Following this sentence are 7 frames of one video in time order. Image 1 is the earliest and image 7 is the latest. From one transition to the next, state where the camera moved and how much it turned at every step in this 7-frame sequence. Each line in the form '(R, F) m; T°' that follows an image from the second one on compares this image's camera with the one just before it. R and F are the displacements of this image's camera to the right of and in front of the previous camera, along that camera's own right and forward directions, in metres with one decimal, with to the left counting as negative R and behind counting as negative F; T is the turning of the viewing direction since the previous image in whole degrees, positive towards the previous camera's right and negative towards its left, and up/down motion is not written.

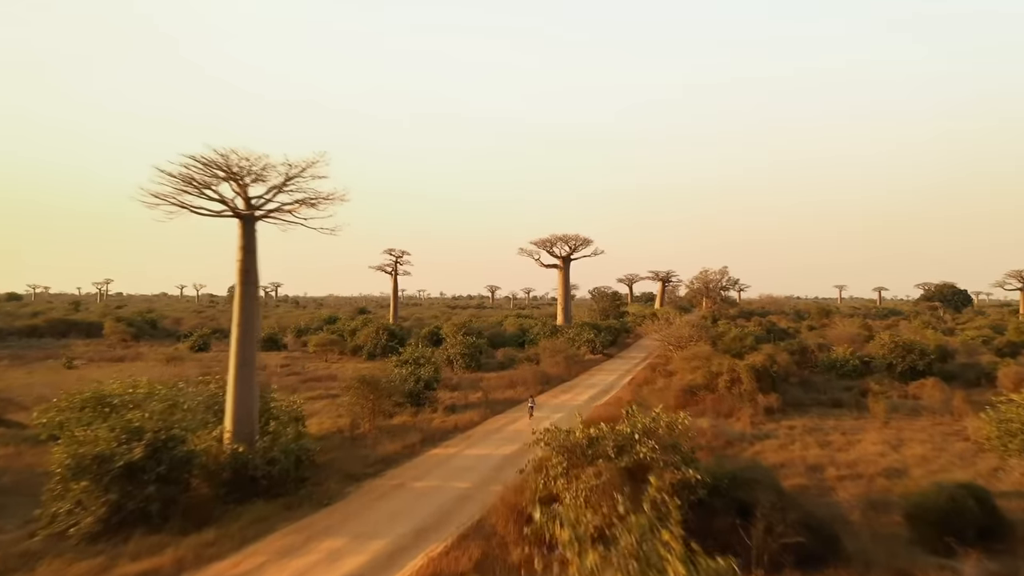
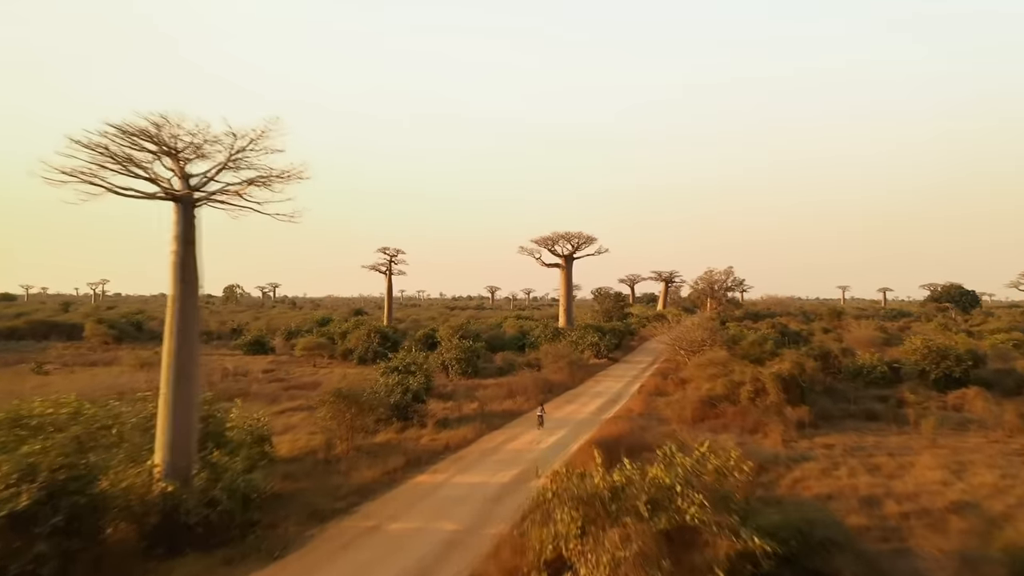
(0.0, +1.4) m; 0°
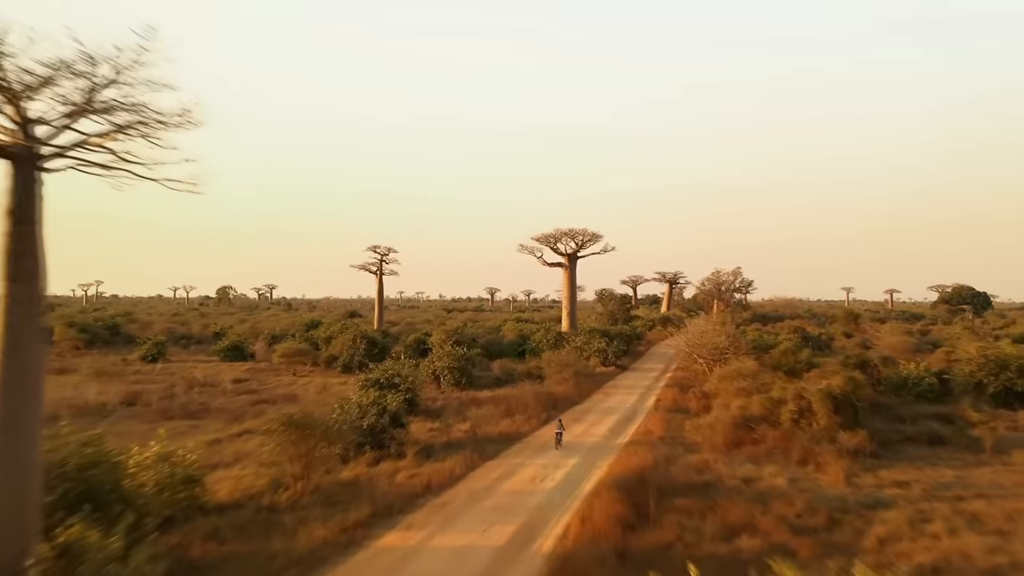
(0.0, +2.0) m; 0°
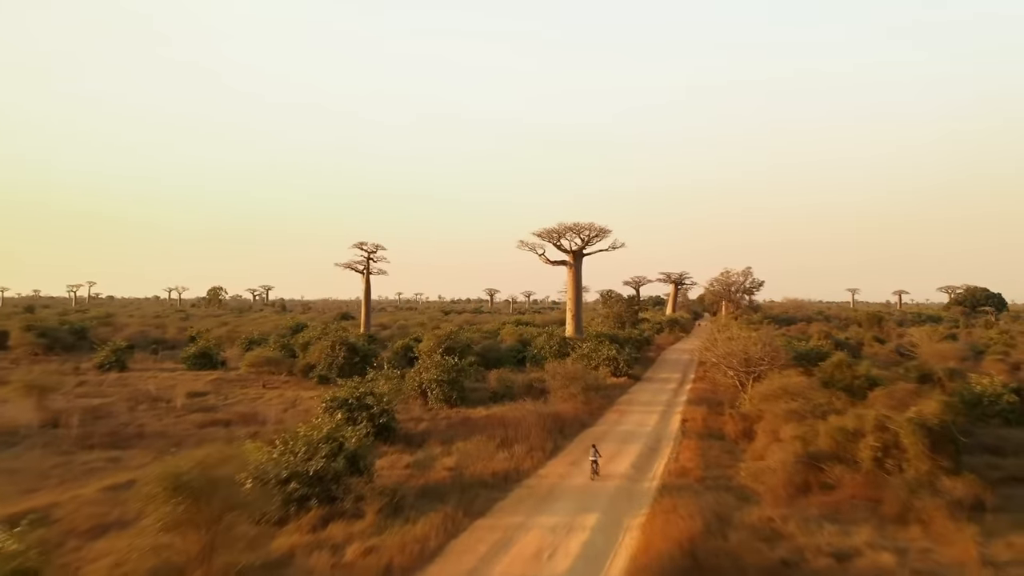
(0.0, +2.4) m; 0°
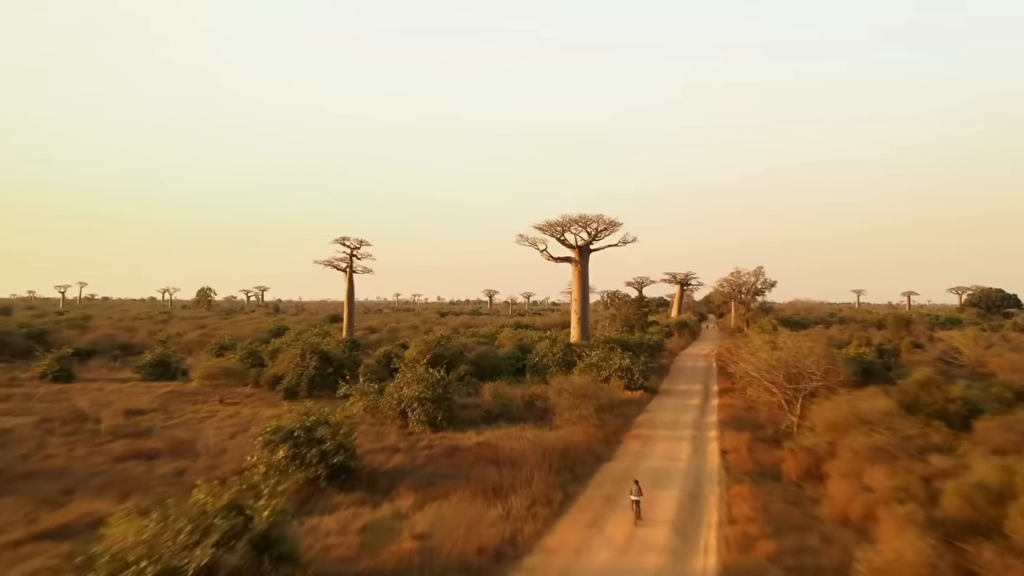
(0.0, +2.5) m; 0°
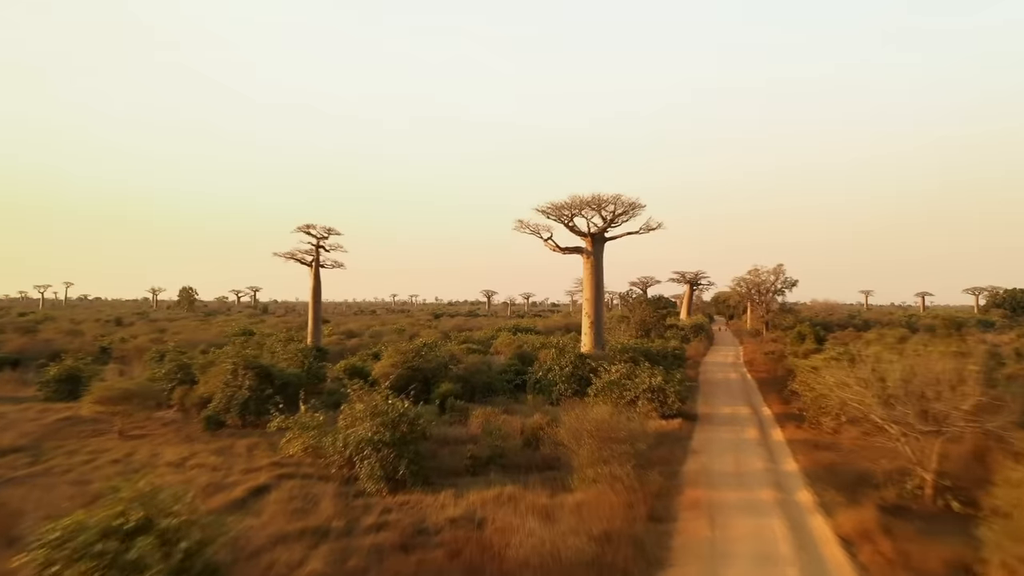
(0.0, +3.8) m; 0°
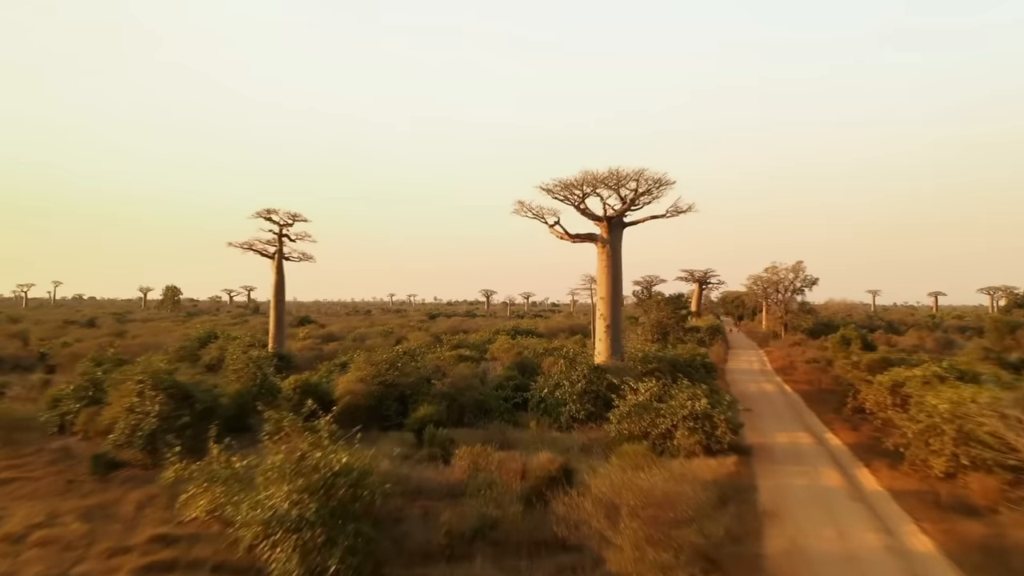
(0.0, +3.1) m; 0°
